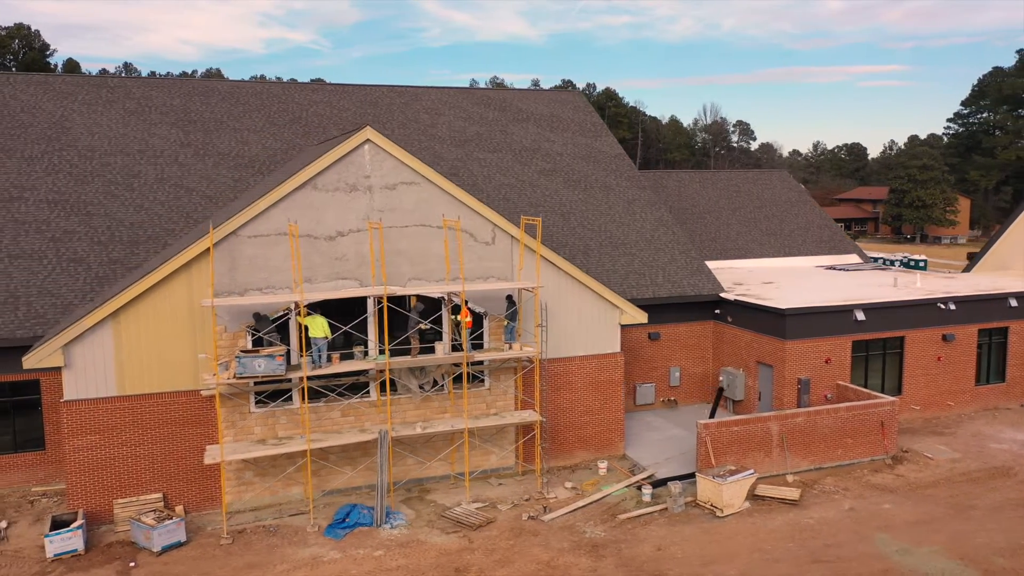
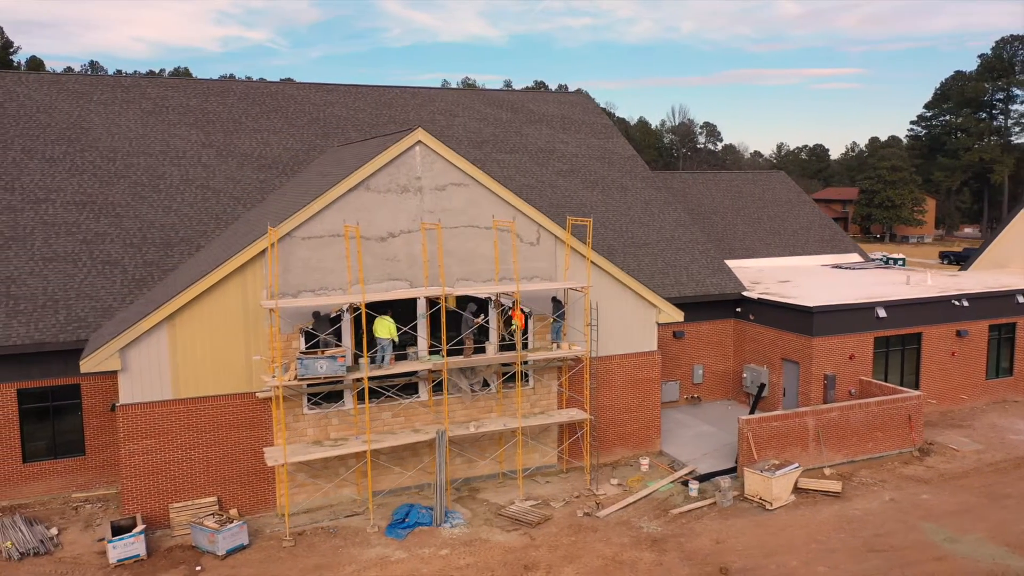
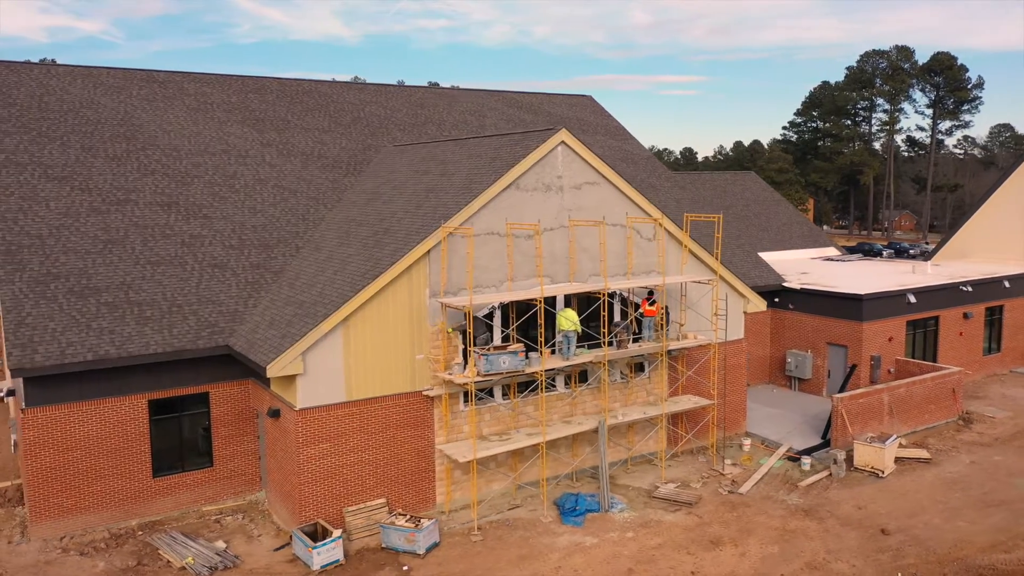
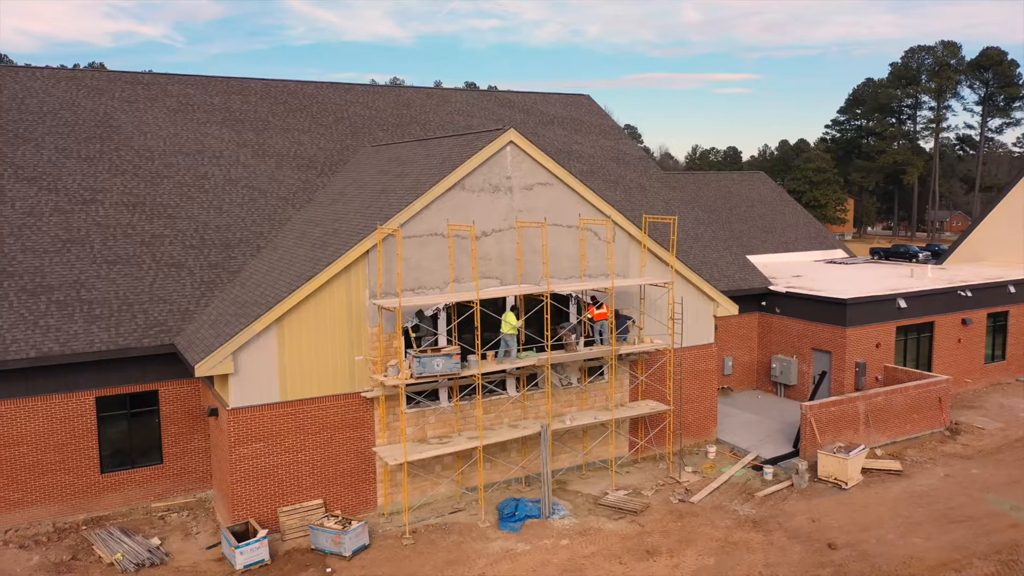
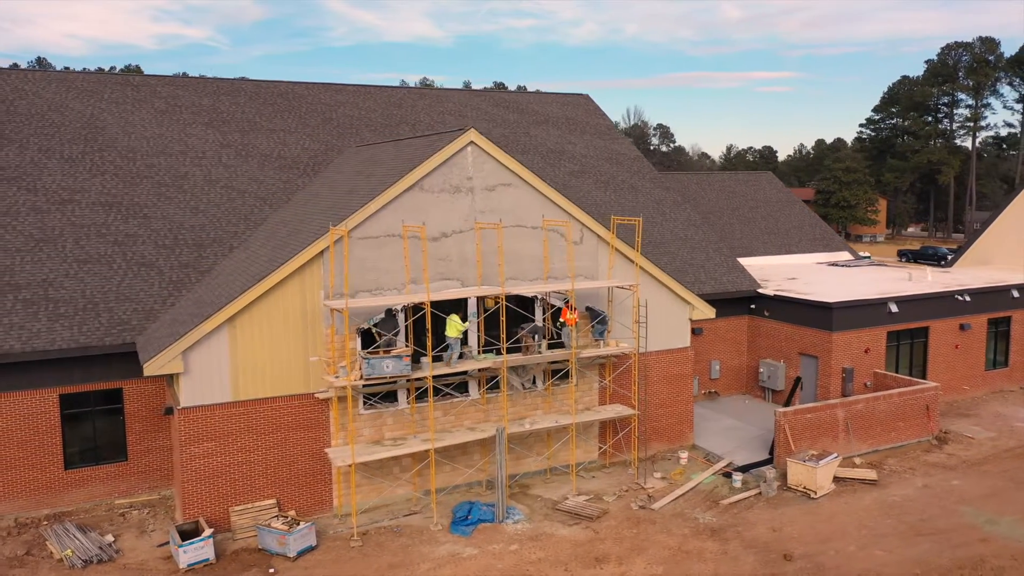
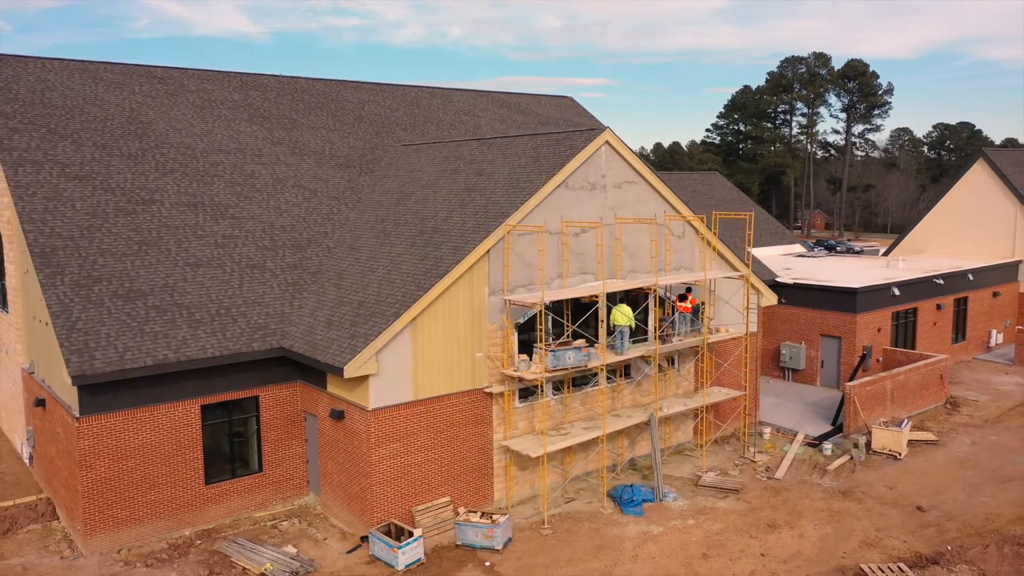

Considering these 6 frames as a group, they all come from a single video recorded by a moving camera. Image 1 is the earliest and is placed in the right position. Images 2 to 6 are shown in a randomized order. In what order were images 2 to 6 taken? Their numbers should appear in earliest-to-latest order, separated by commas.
2, 5, 4, 3, 6
